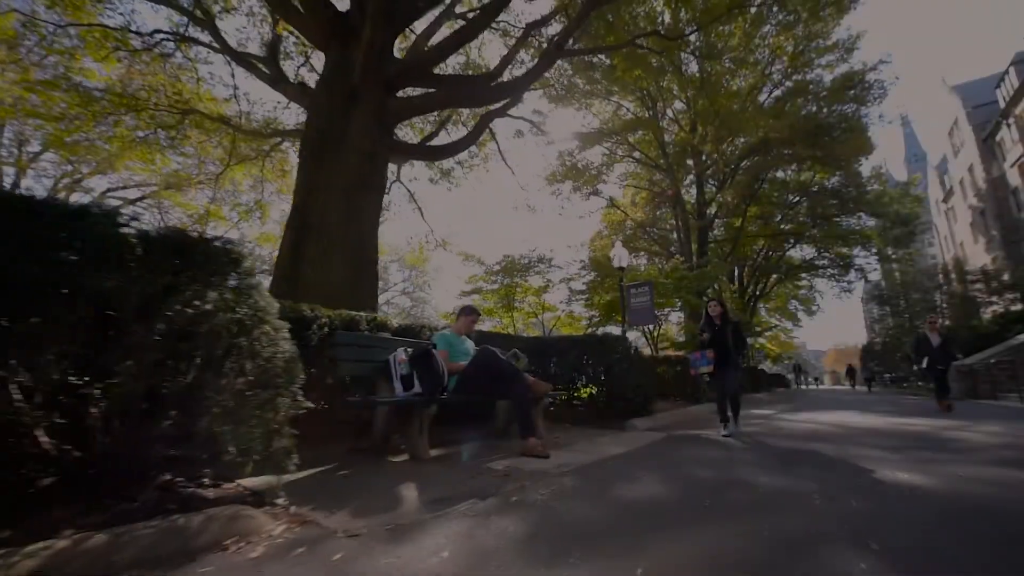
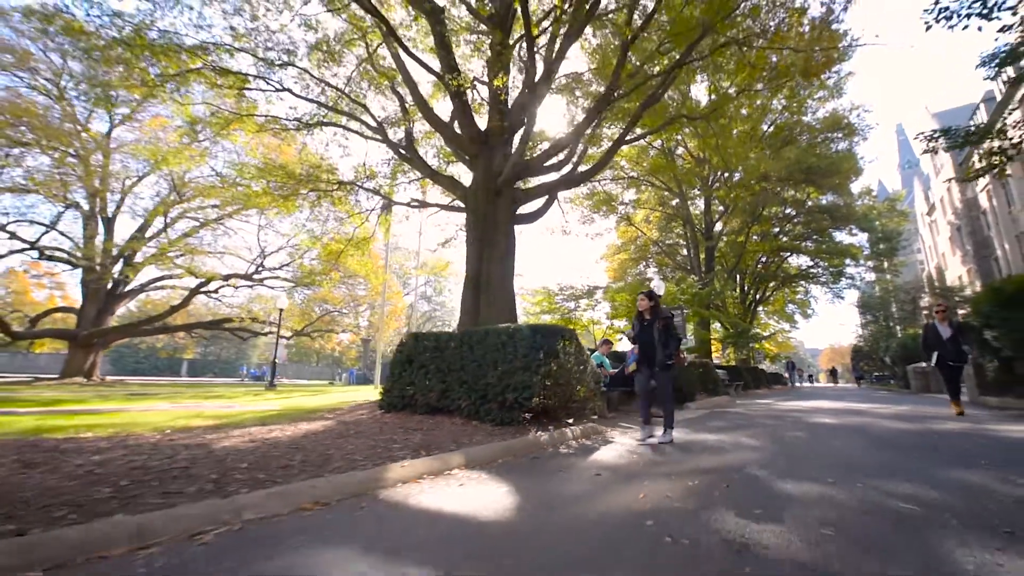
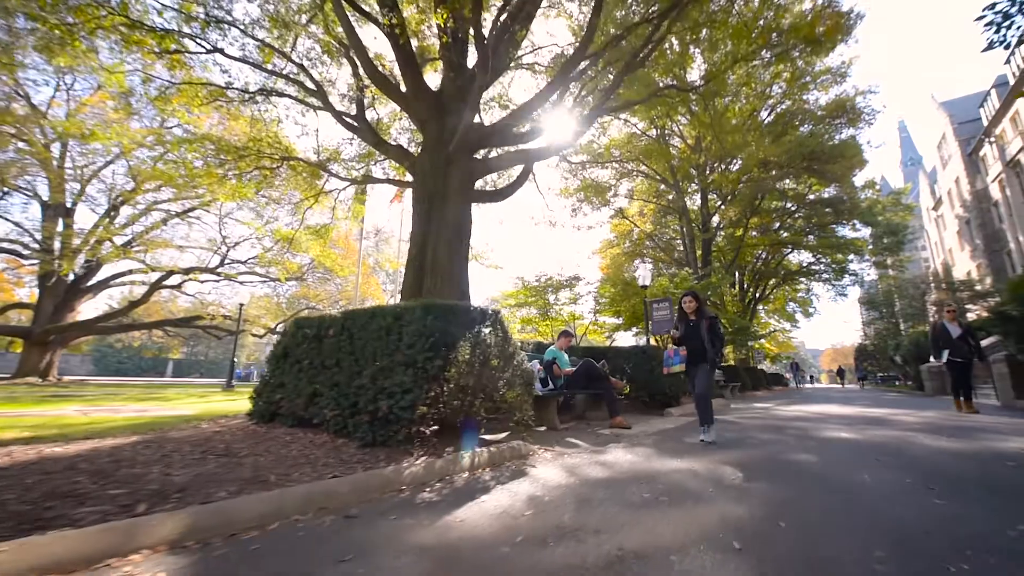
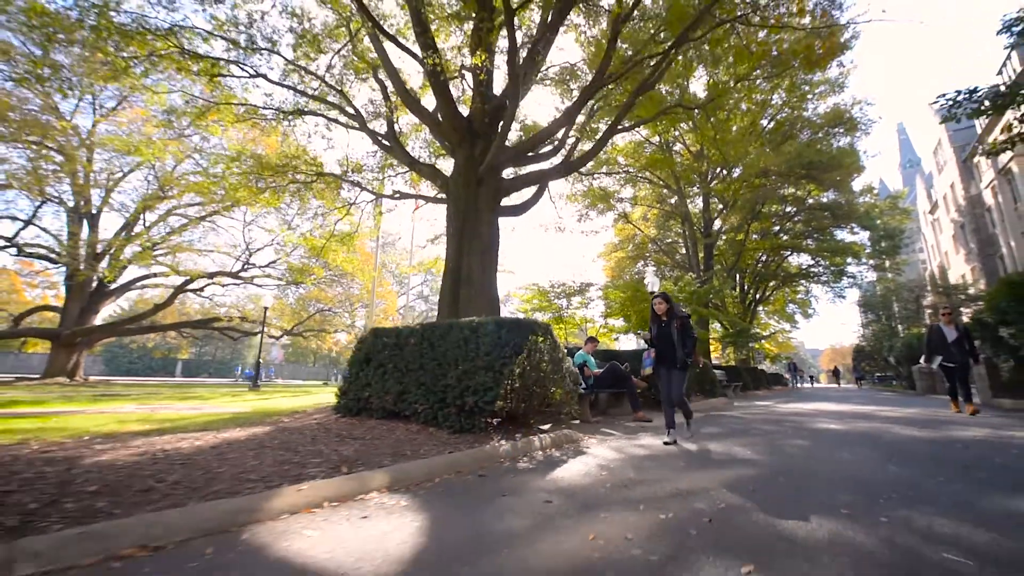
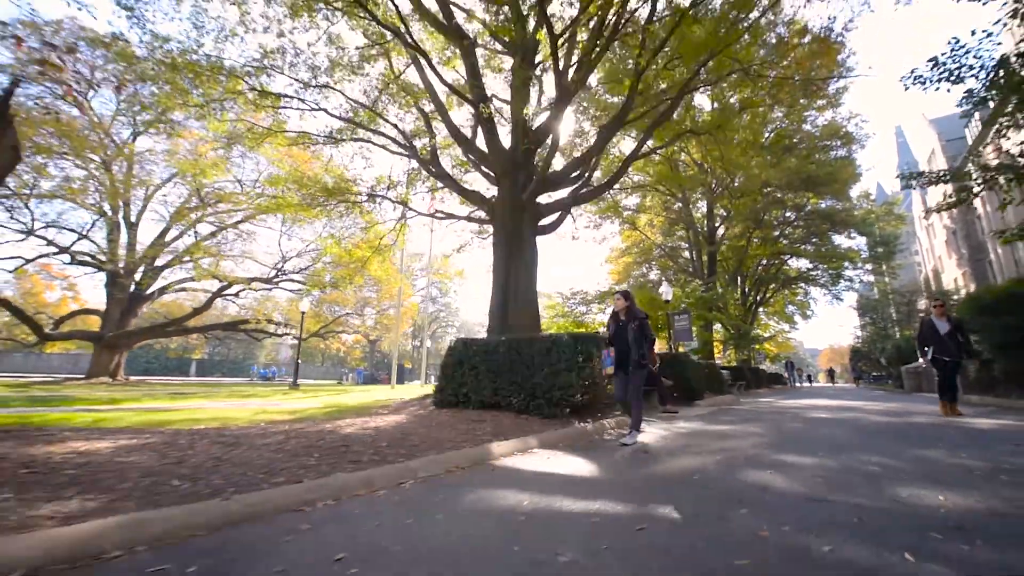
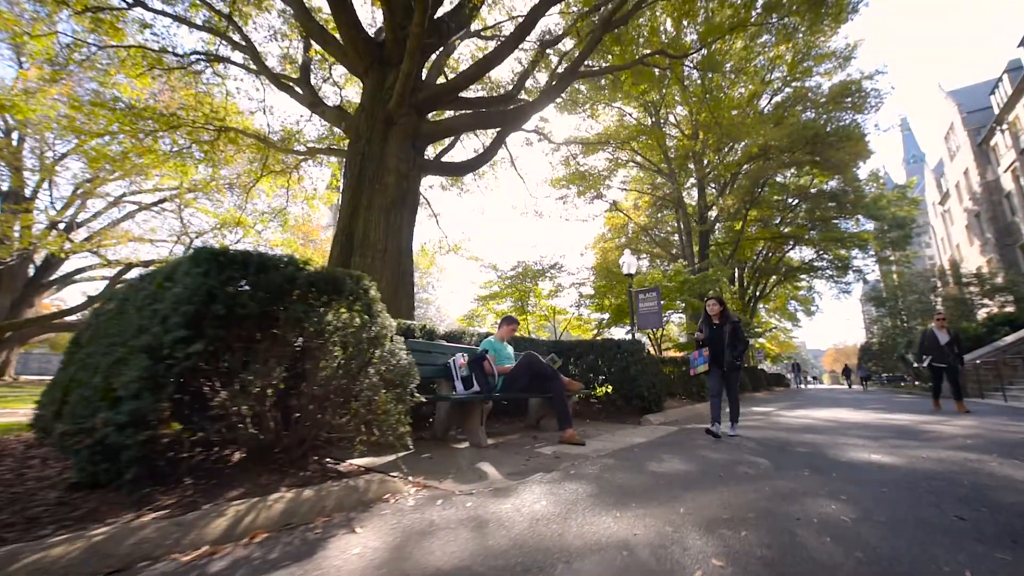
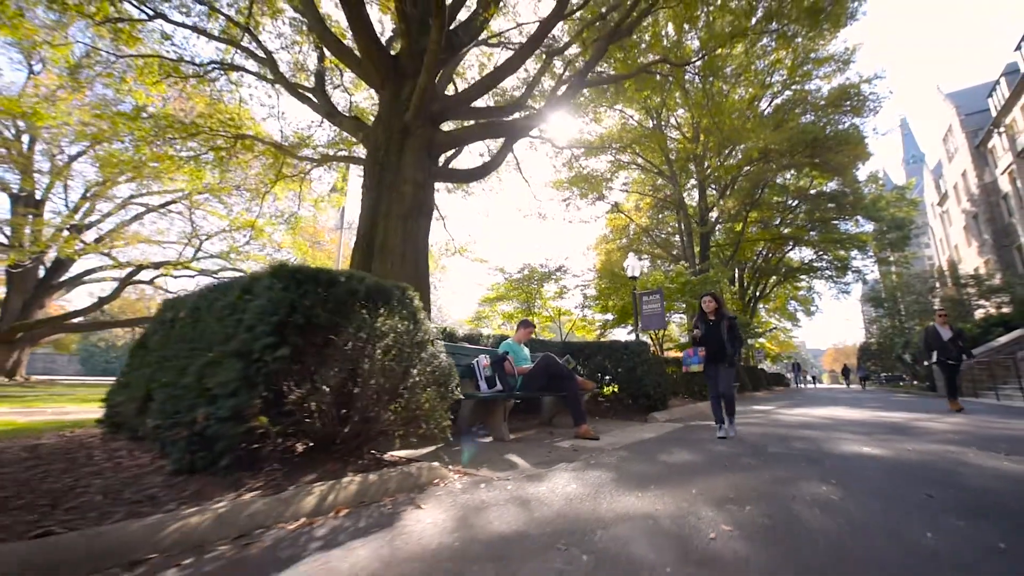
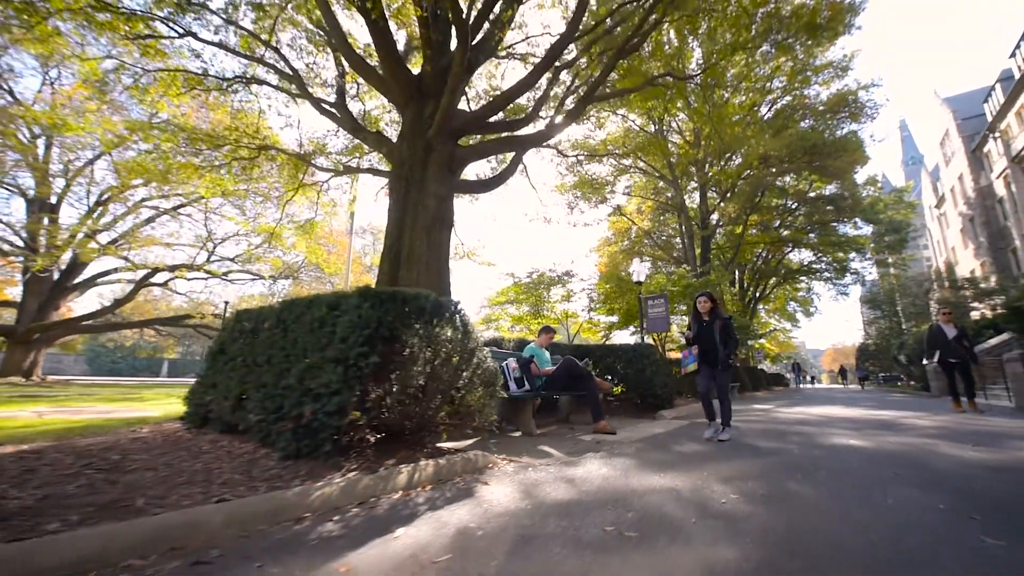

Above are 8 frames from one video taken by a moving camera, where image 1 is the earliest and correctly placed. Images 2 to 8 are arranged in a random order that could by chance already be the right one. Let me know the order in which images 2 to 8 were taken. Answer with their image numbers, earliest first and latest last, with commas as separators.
6, 7, 8, 3, 4, 2, 5
